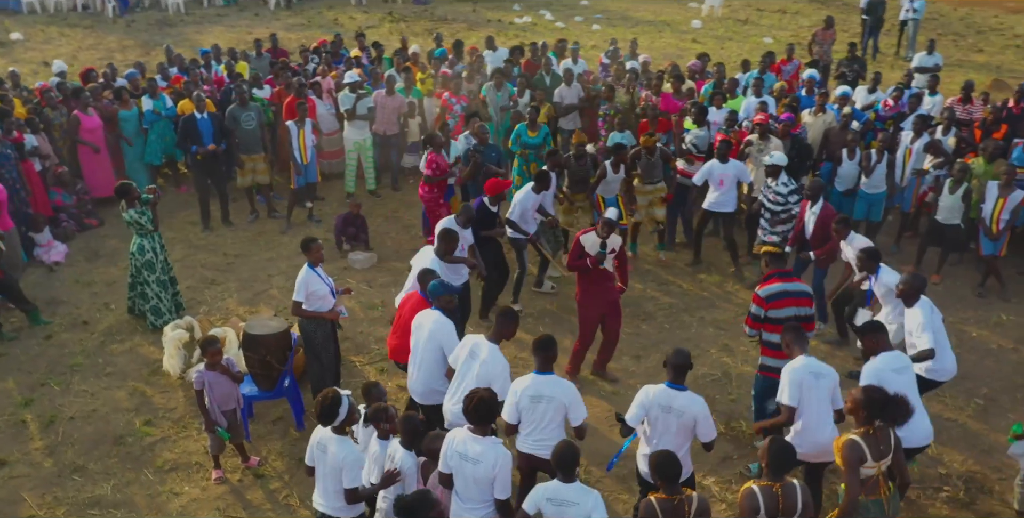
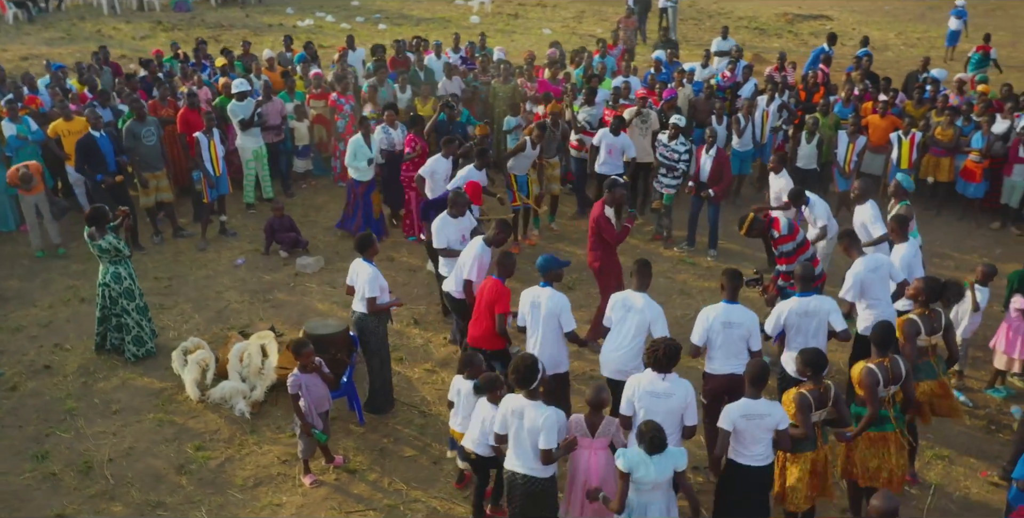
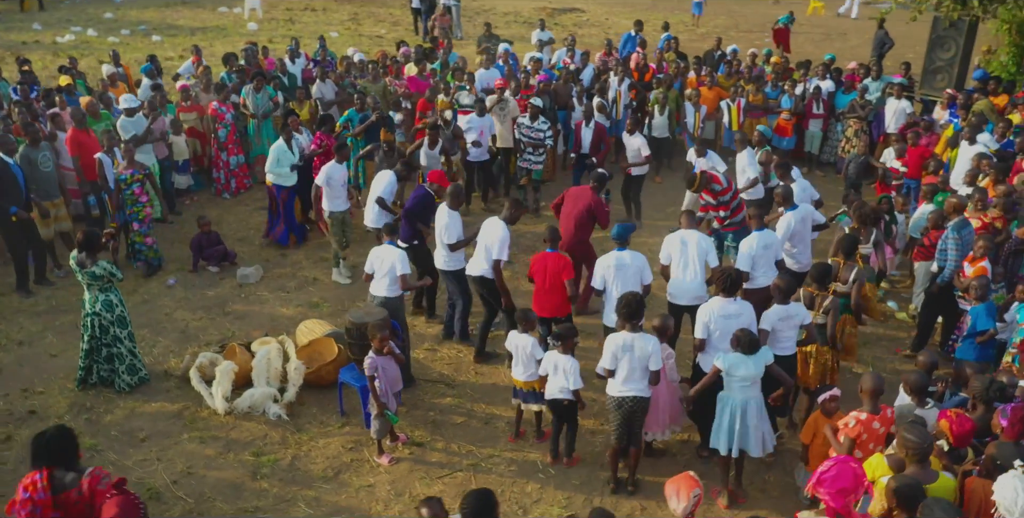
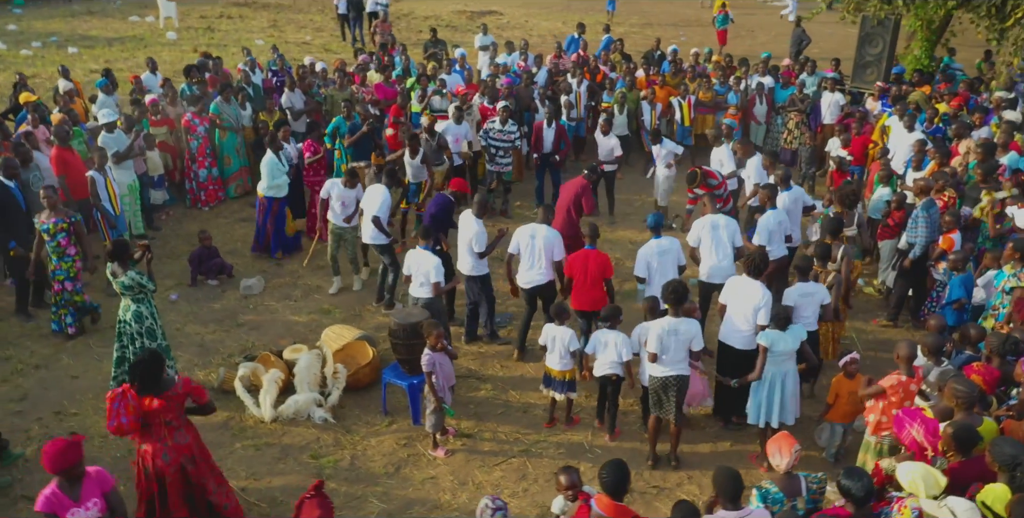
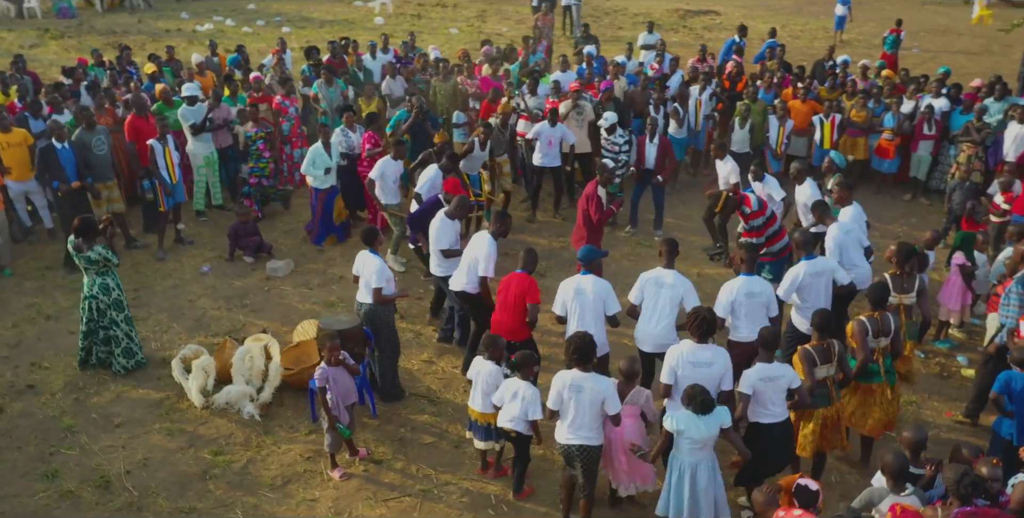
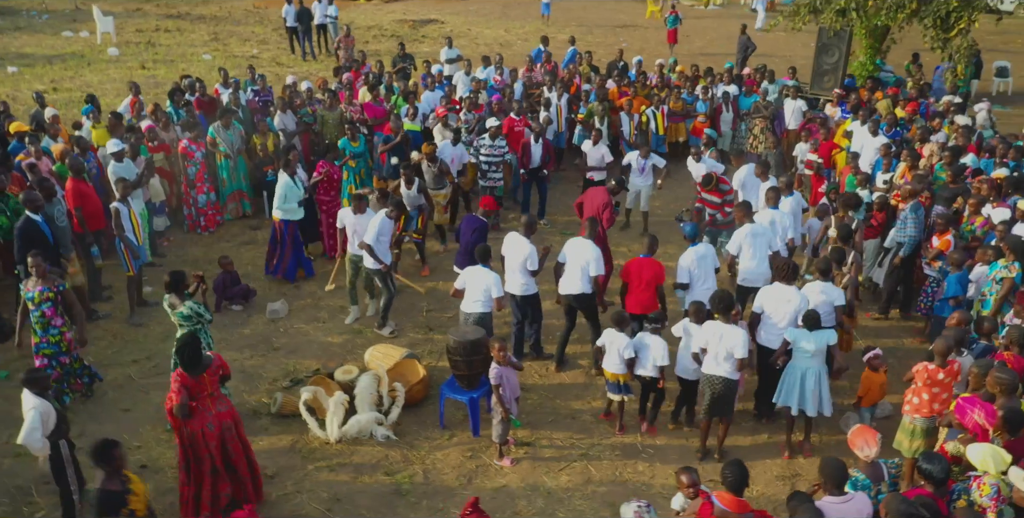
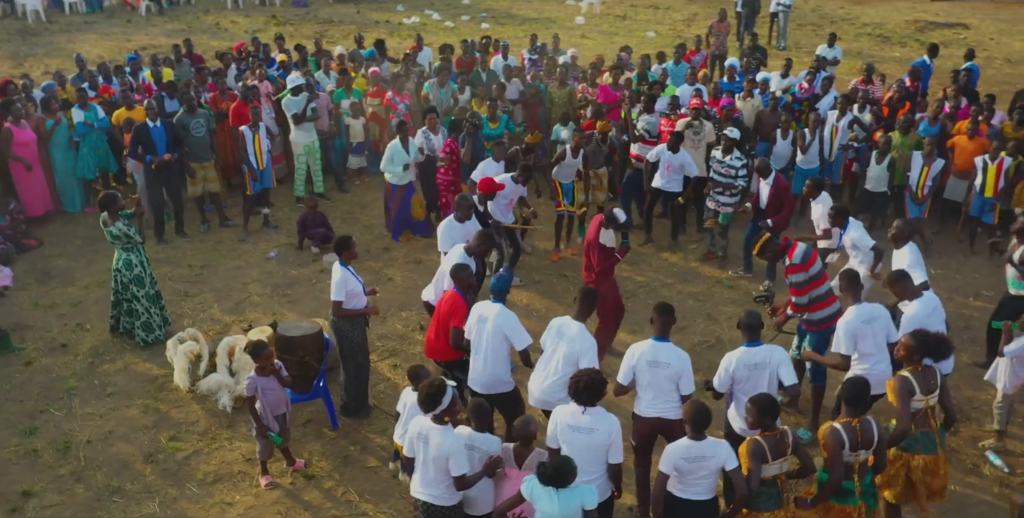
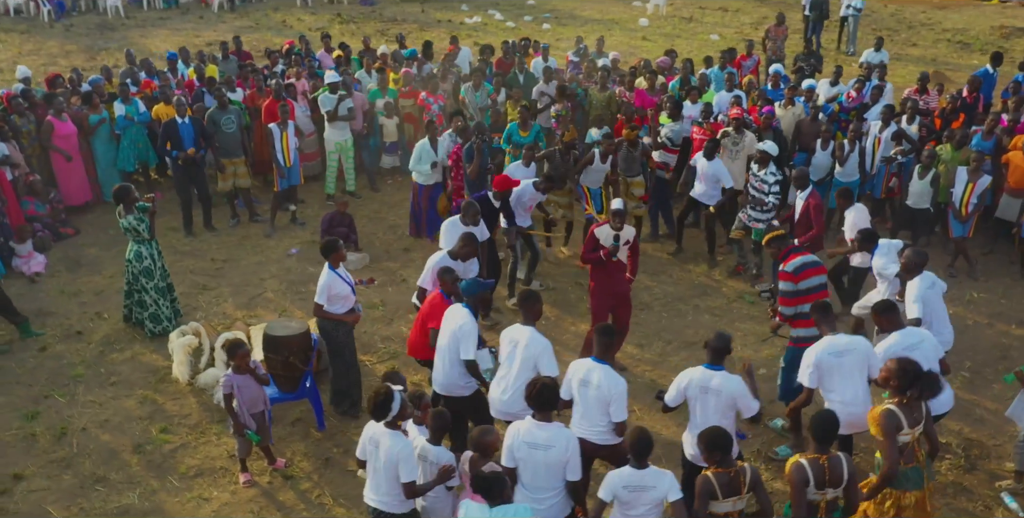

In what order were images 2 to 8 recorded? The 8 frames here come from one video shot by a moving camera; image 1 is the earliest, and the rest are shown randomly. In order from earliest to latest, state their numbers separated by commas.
8, 7, 2, 5, 3, 4, 6
